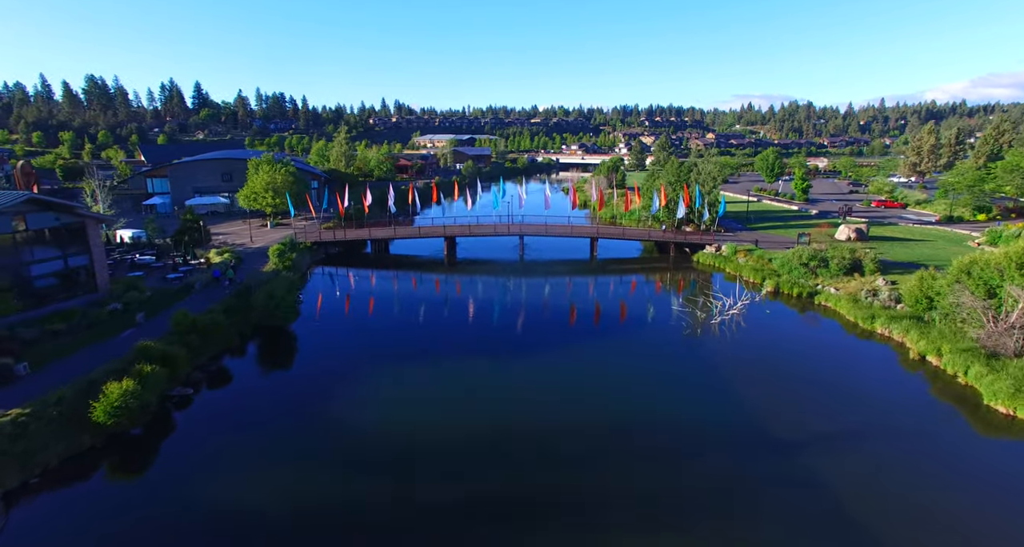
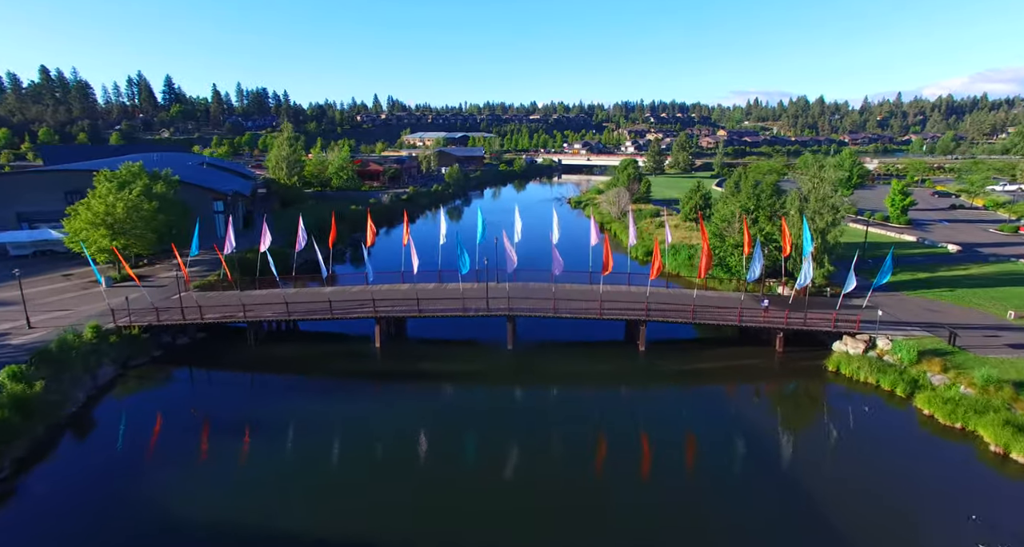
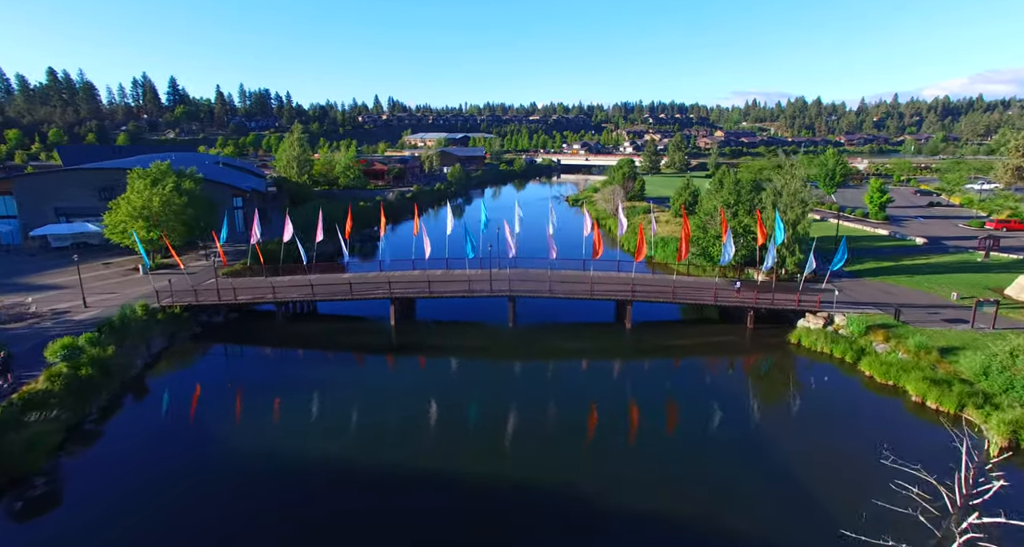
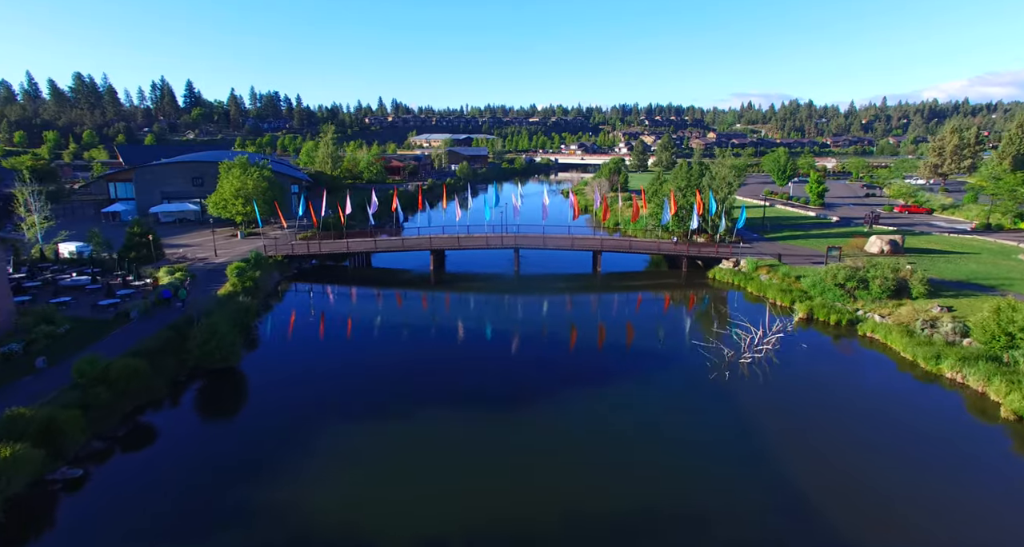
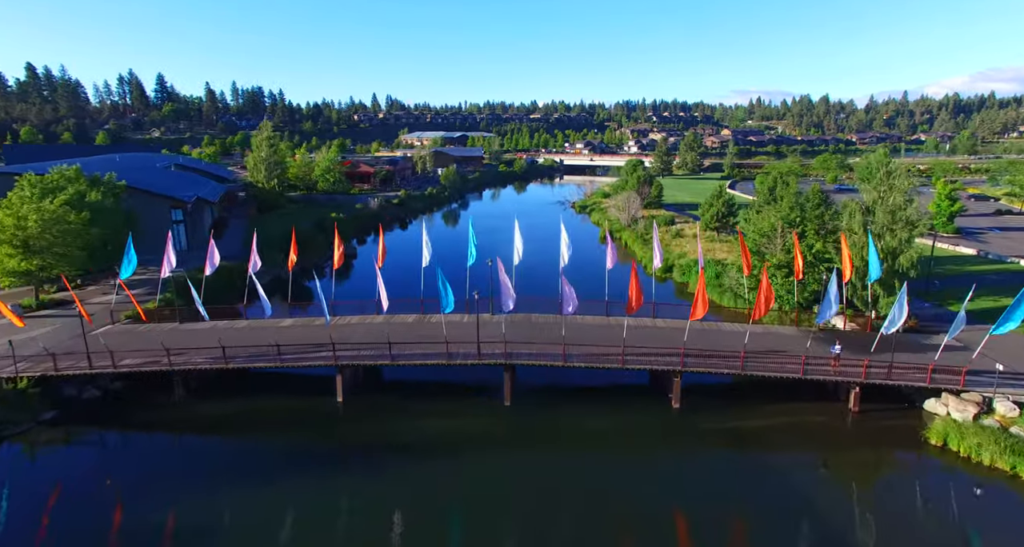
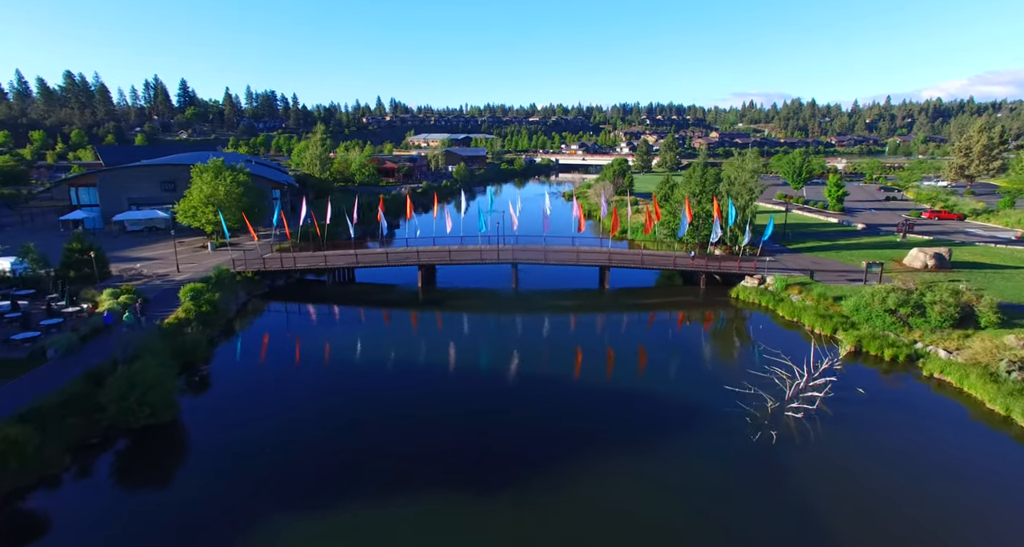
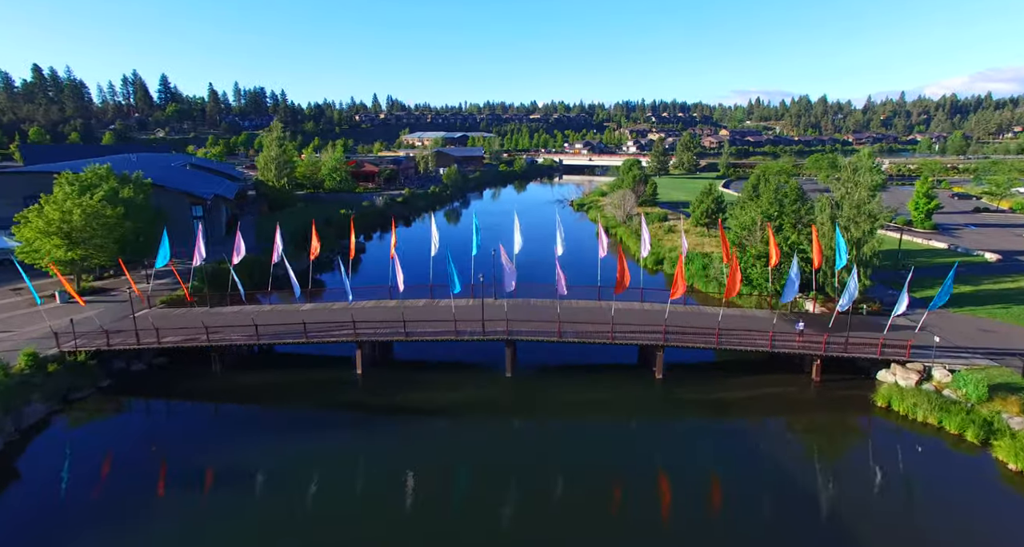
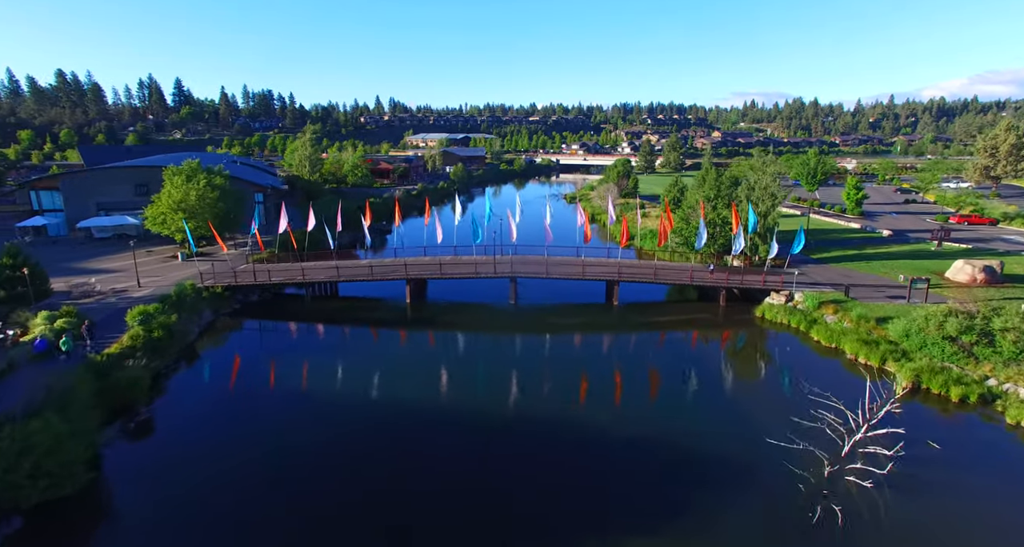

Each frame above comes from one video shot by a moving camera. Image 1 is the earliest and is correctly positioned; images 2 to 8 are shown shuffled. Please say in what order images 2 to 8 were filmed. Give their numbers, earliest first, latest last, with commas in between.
4, 6, 8, 3, 2, 7, 5
